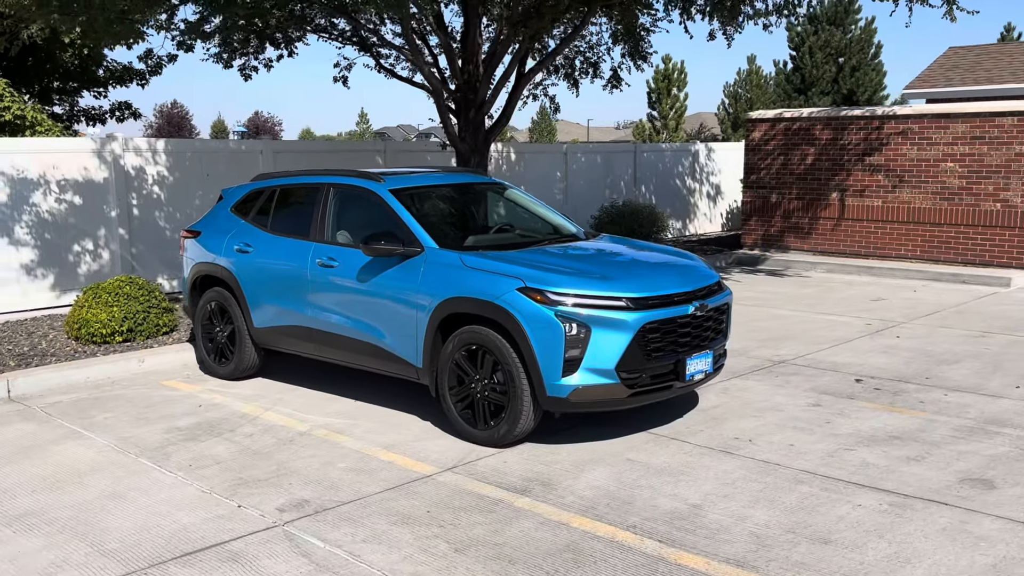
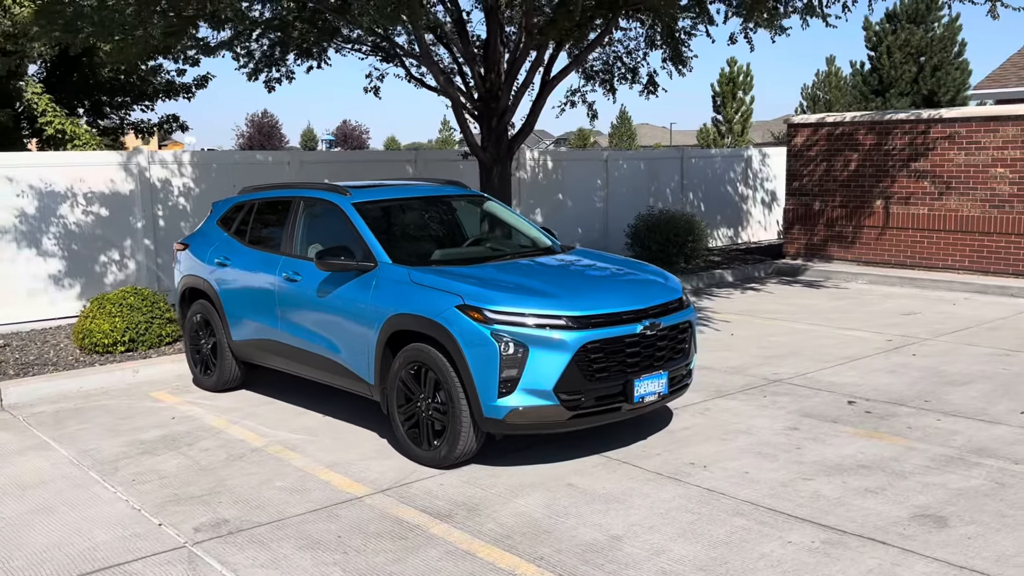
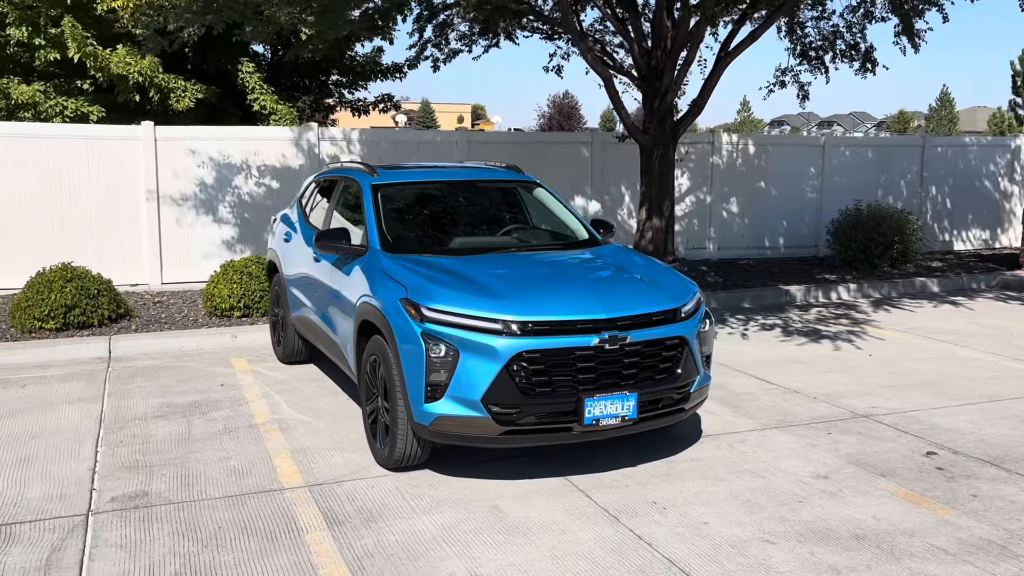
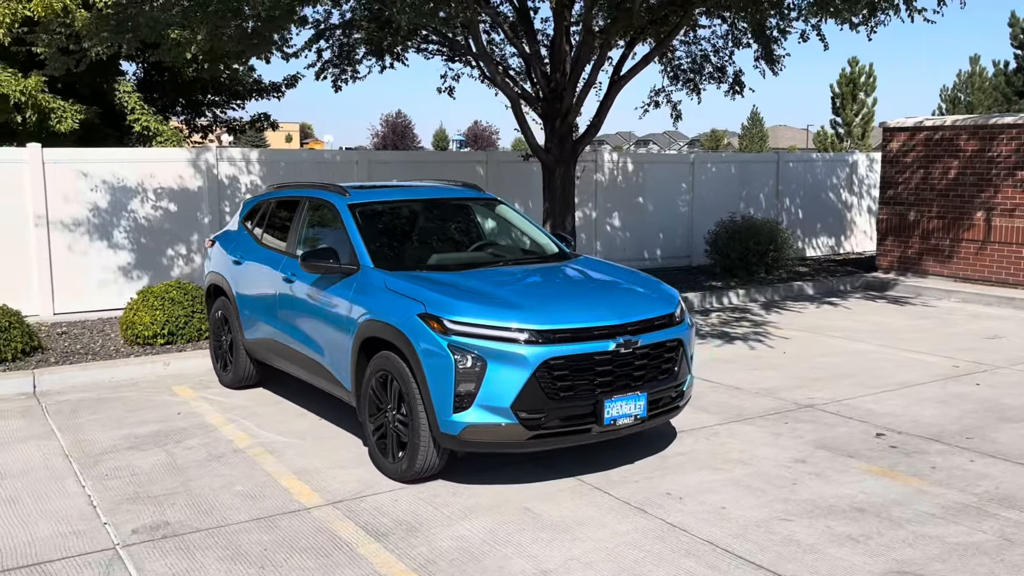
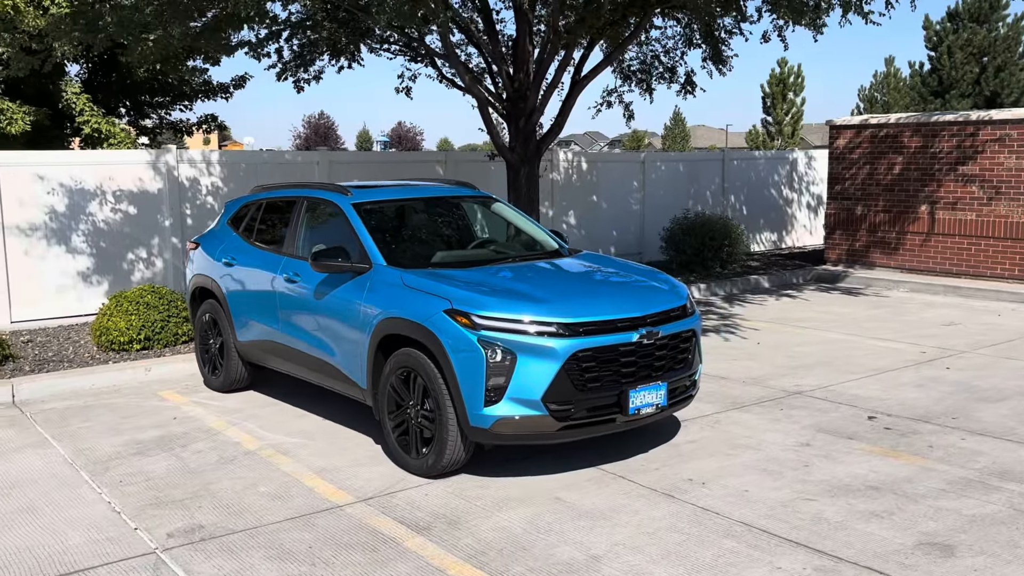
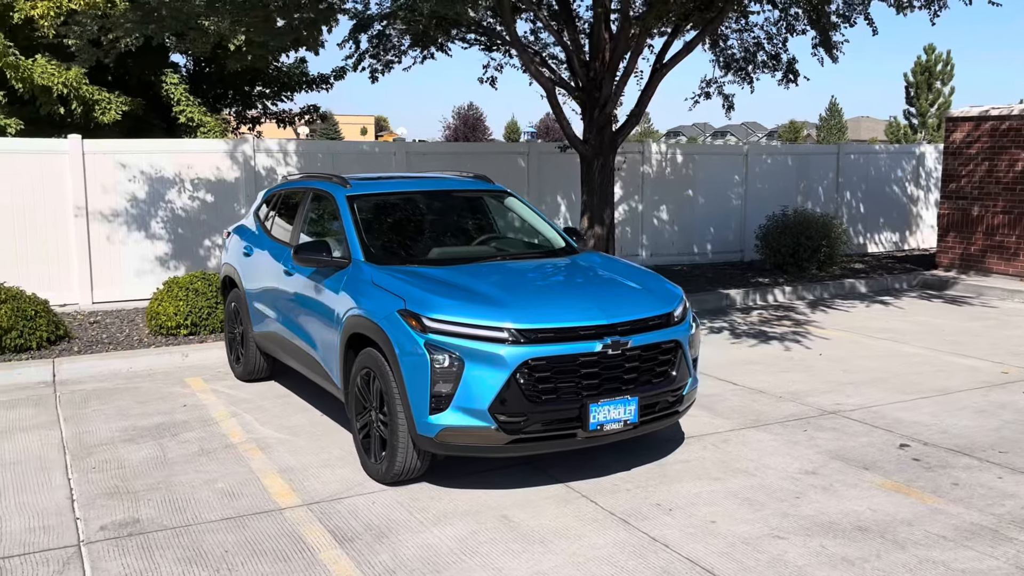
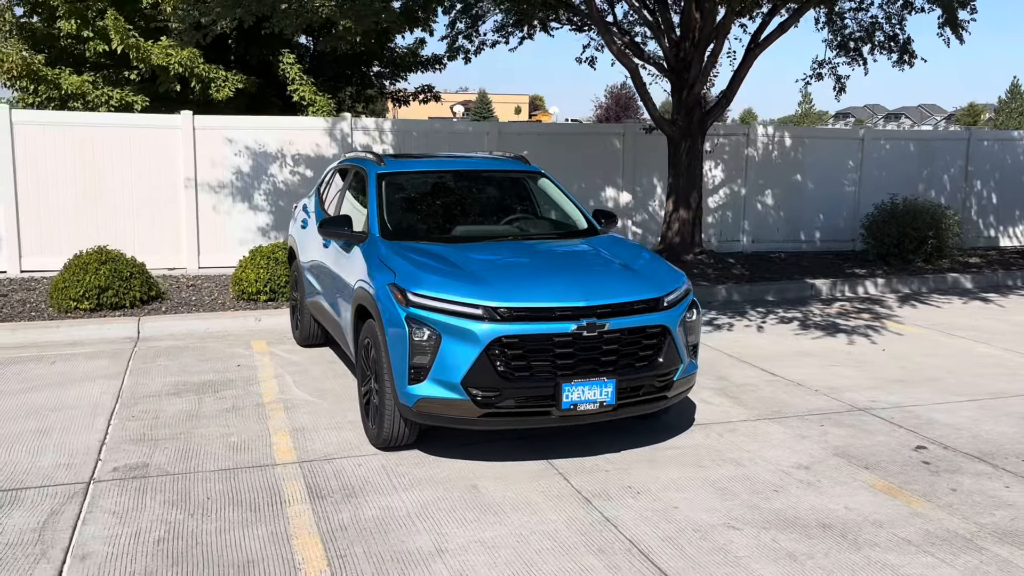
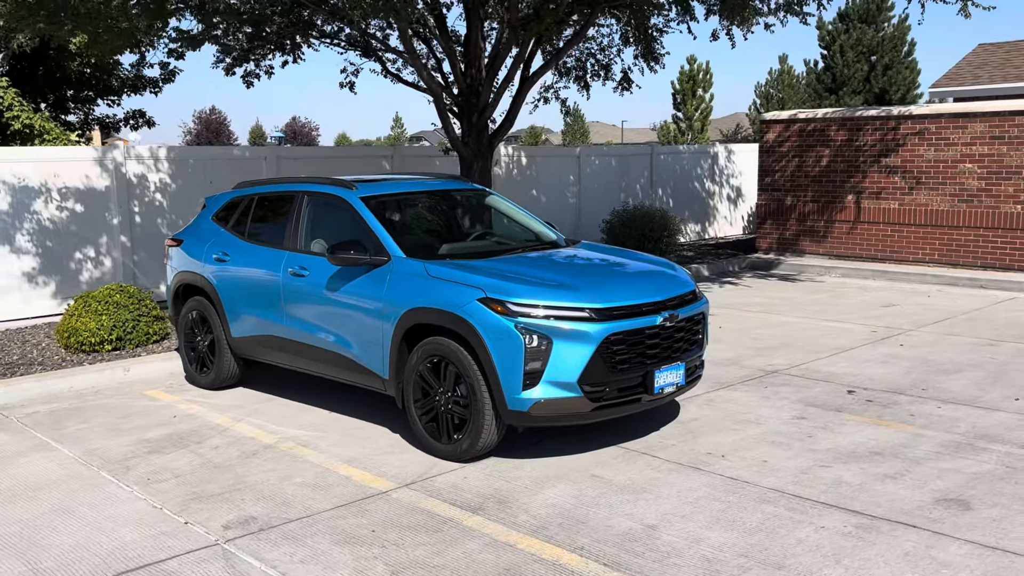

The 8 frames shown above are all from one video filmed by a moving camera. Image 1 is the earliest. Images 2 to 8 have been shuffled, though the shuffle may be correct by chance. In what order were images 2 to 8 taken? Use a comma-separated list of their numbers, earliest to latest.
8, 2, 5, 4, 6, 3, 7
